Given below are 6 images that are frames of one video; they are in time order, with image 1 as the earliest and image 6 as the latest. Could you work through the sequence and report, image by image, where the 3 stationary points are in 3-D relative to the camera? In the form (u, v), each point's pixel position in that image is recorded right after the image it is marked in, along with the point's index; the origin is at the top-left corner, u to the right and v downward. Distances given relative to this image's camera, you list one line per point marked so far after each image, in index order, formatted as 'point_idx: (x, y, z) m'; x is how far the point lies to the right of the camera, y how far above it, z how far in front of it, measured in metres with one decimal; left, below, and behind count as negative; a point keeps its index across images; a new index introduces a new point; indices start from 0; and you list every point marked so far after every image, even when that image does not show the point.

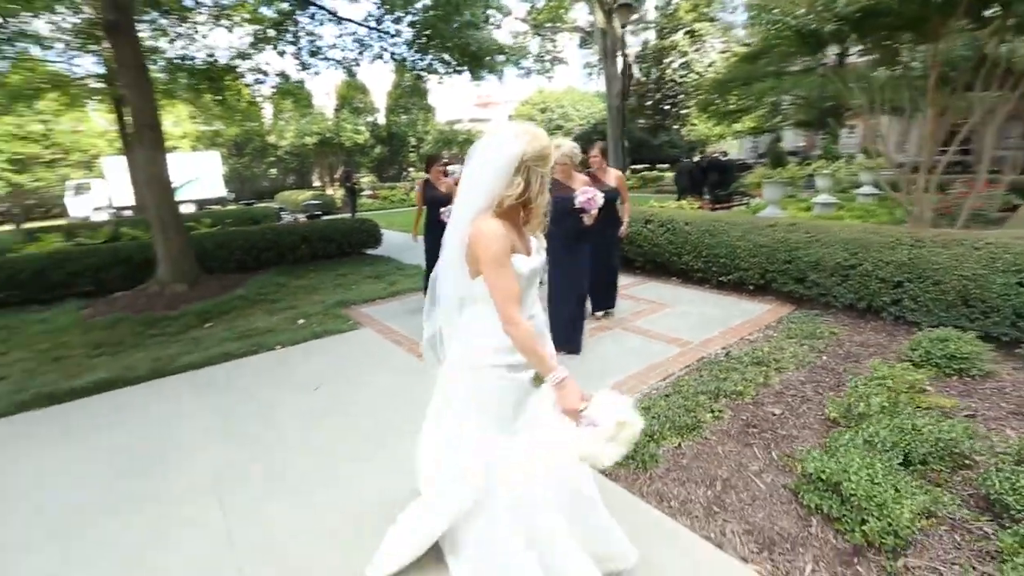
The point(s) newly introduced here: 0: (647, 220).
0: (+1.8, +0.9, +6.5) m
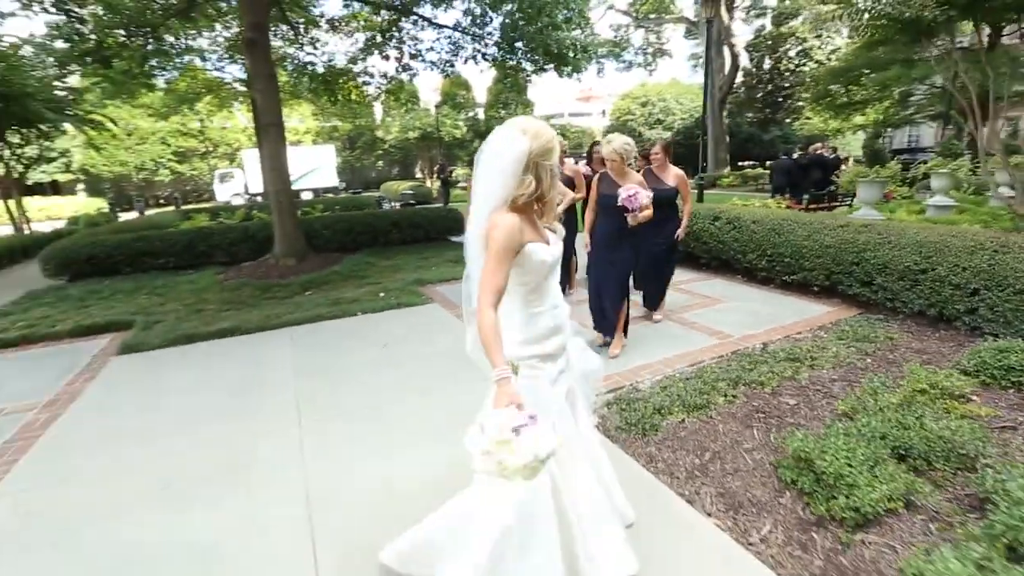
0: (+2.7, +1.0, +6.4) m
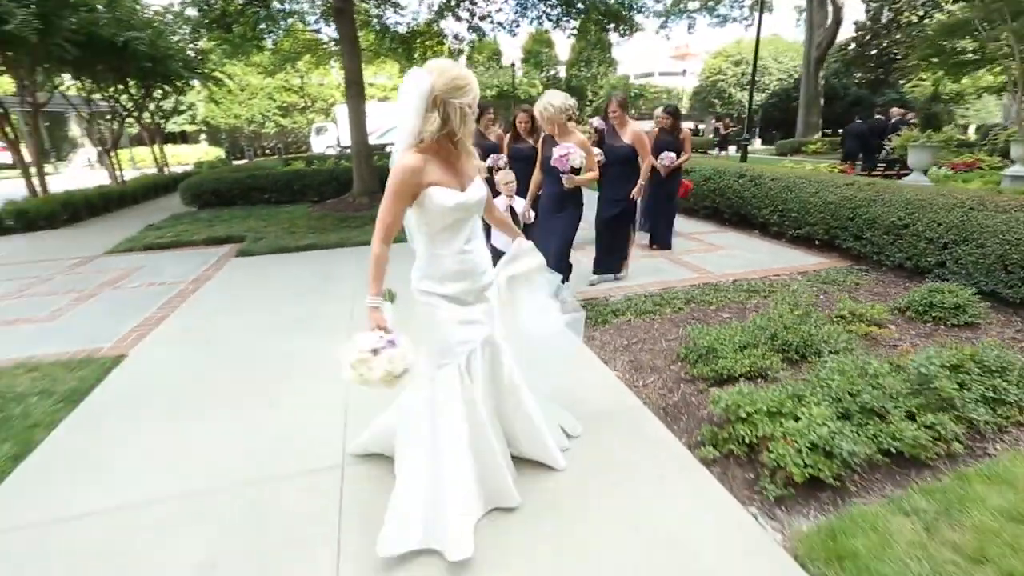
0: (+3.3, +1.6, +6.8) m
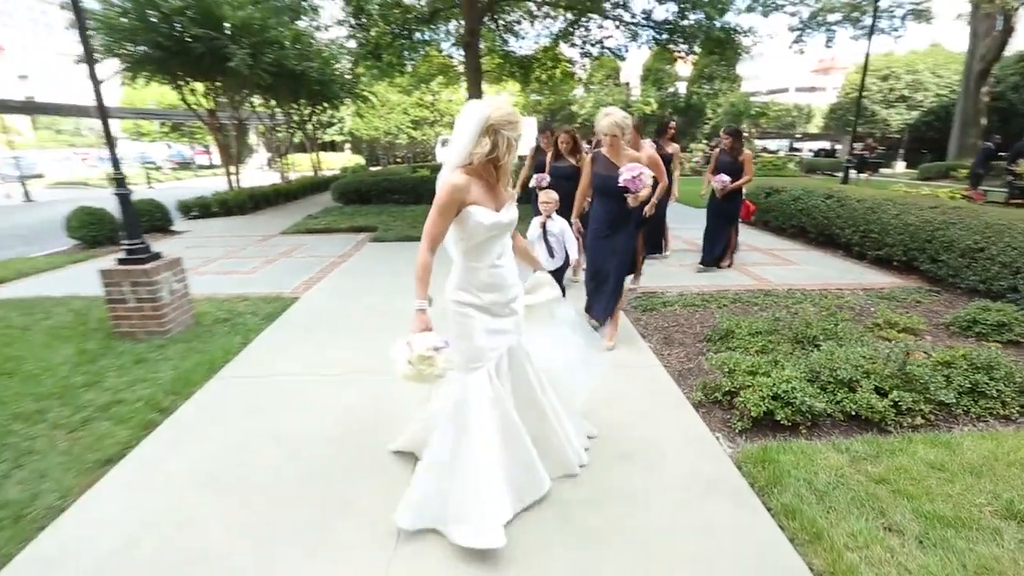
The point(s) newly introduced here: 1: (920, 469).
0: (+4.6, +1.4, +7.0) m
1: (+2.0, -0.9, +2.3) m
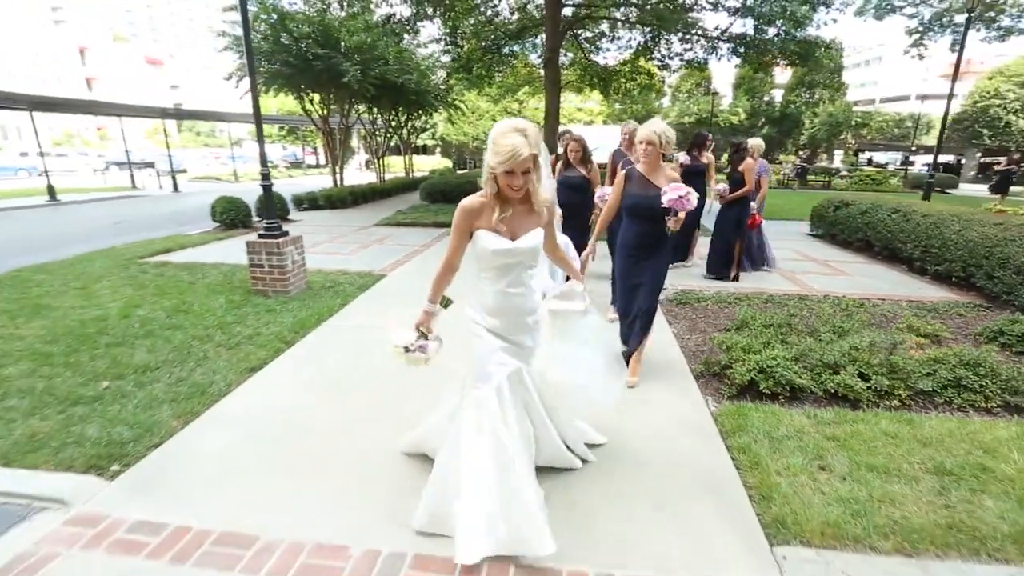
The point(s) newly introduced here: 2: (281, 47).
0: (+5.5, +1.1, +6.9) m
1: (+2.1, -0.8, +2.7) m
2: (-5.7, +6.0, +11.9) m
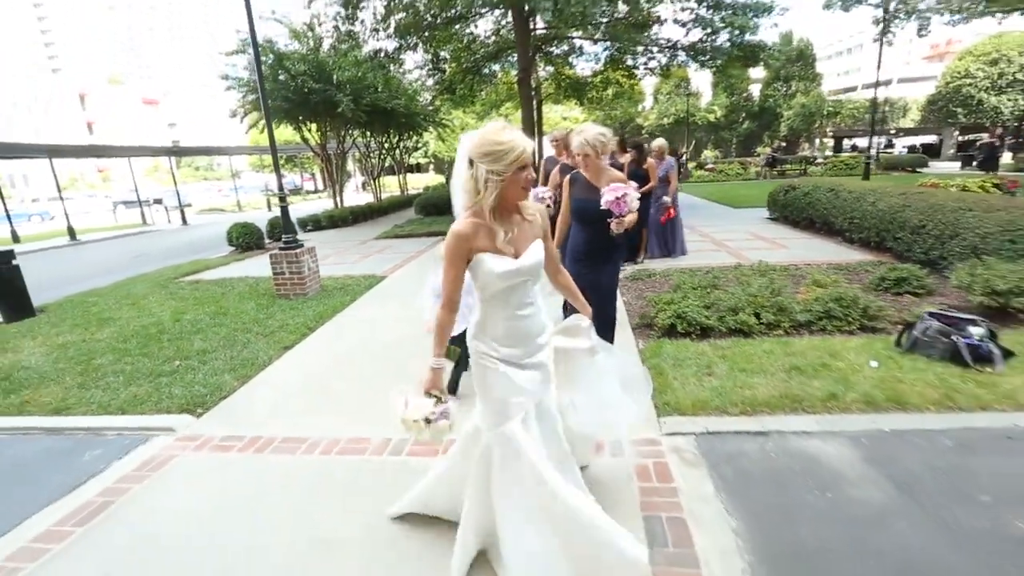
0: (+5.2, +1.6, +7.9) m
1: (+1.8, -0.5, +3.7) m
2: (-6.3, +5.5, +13.0) m
